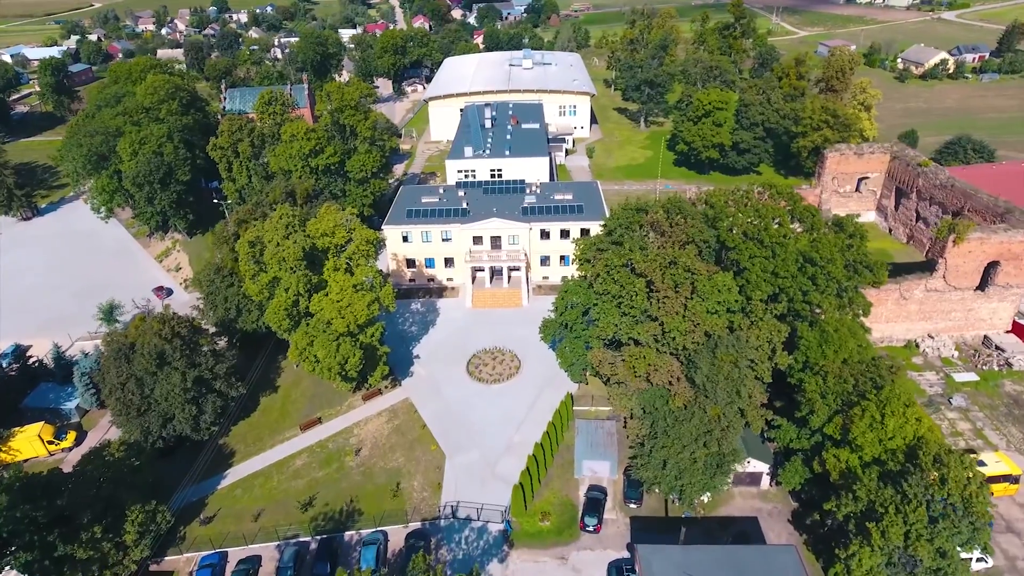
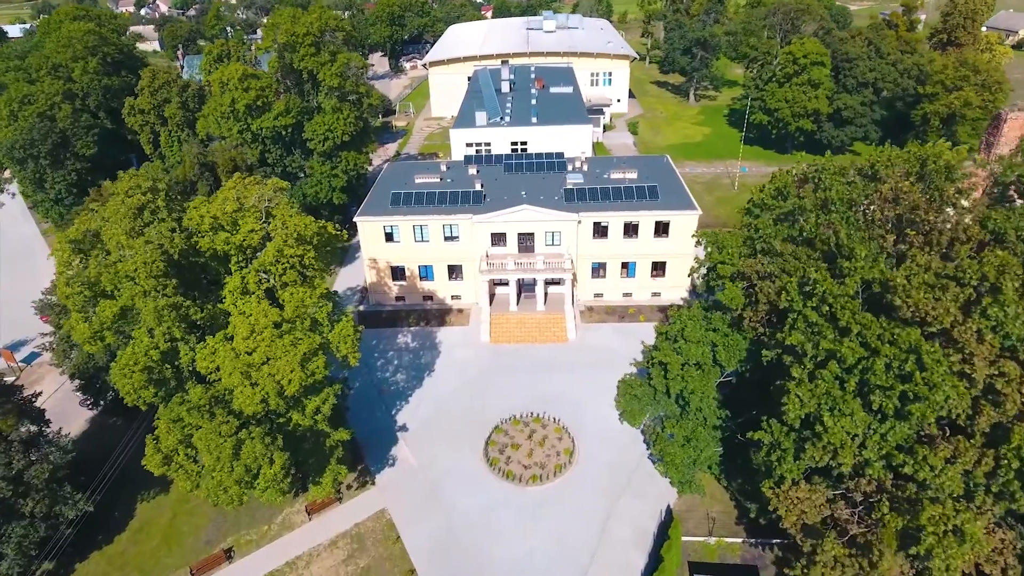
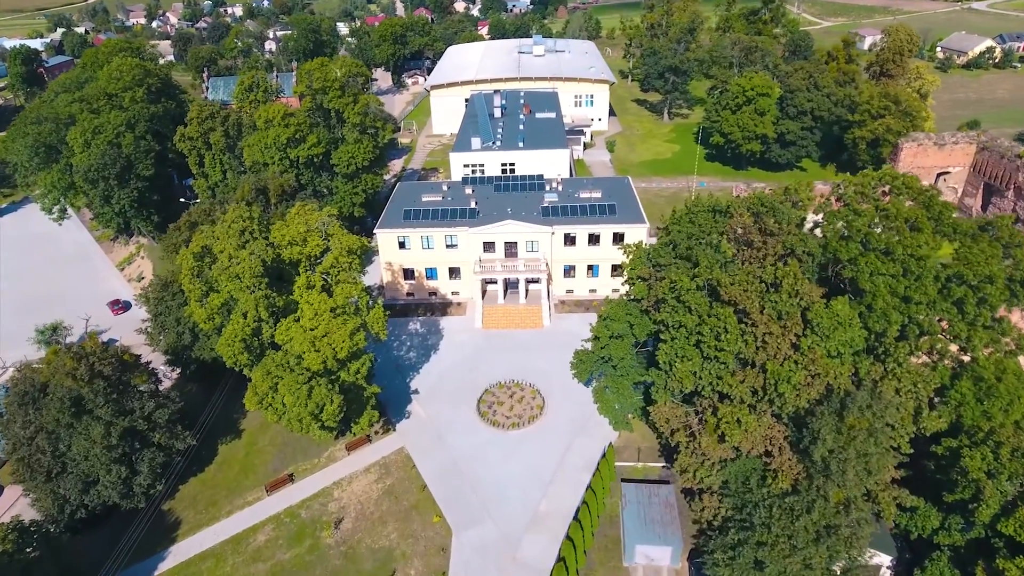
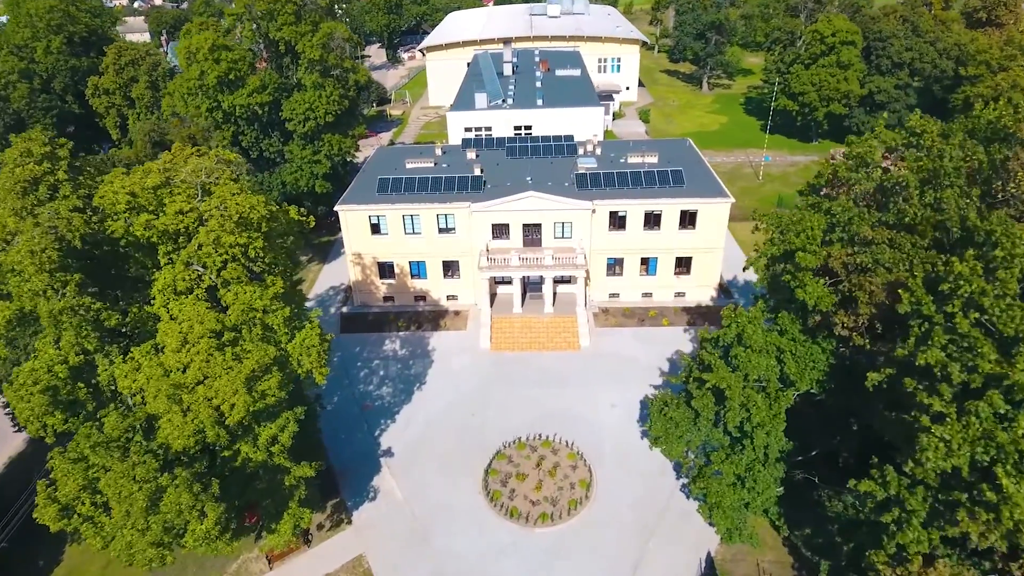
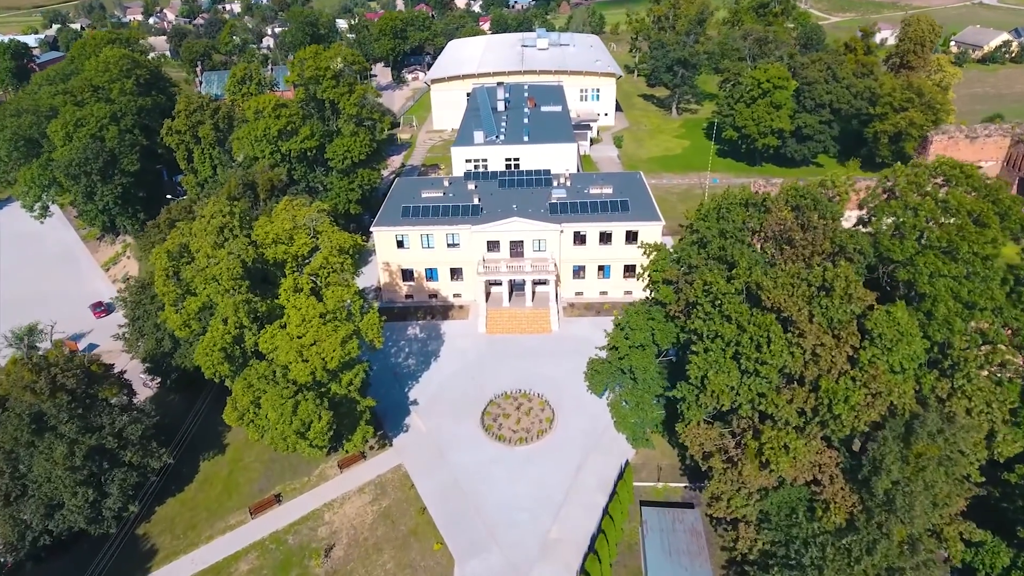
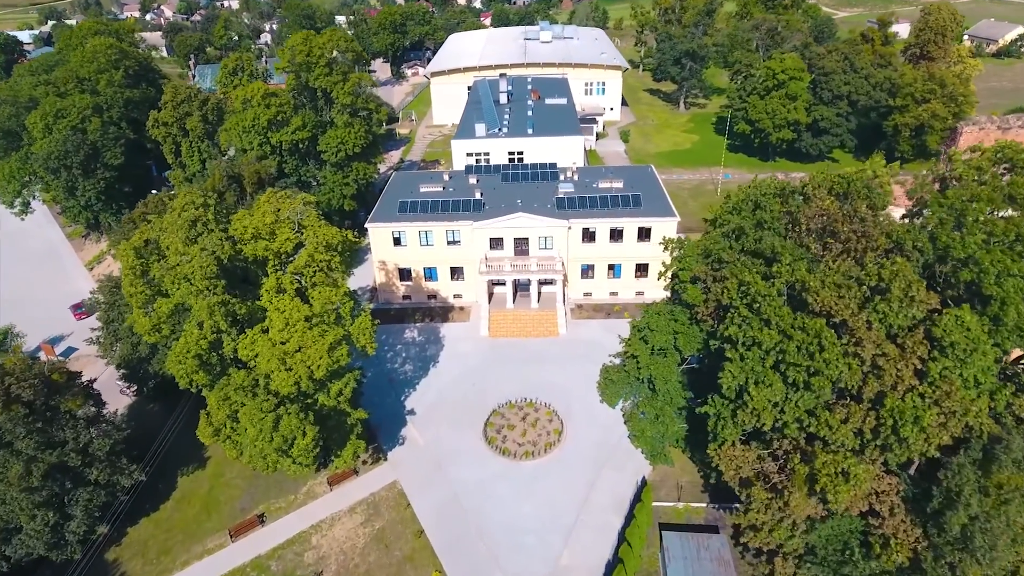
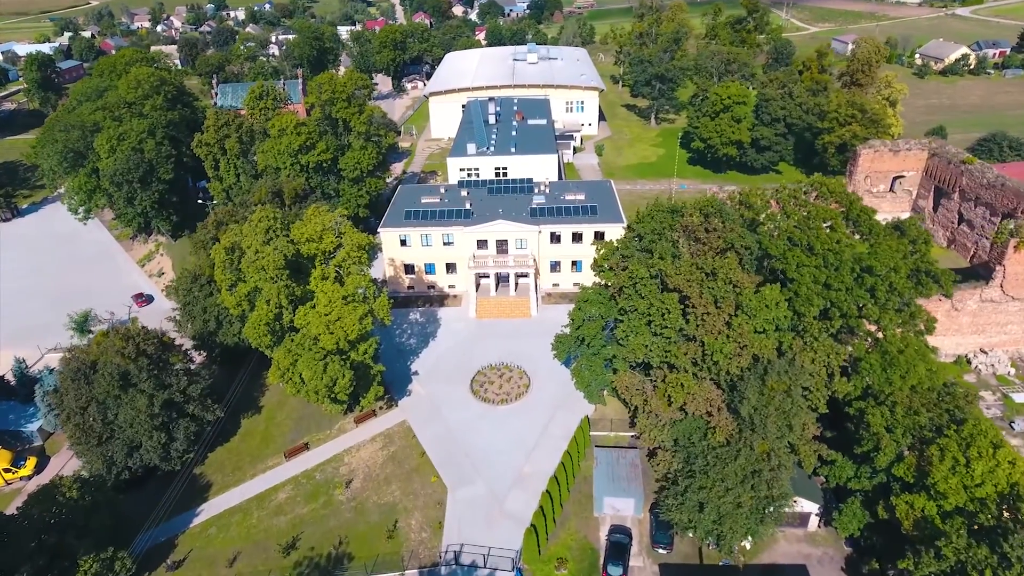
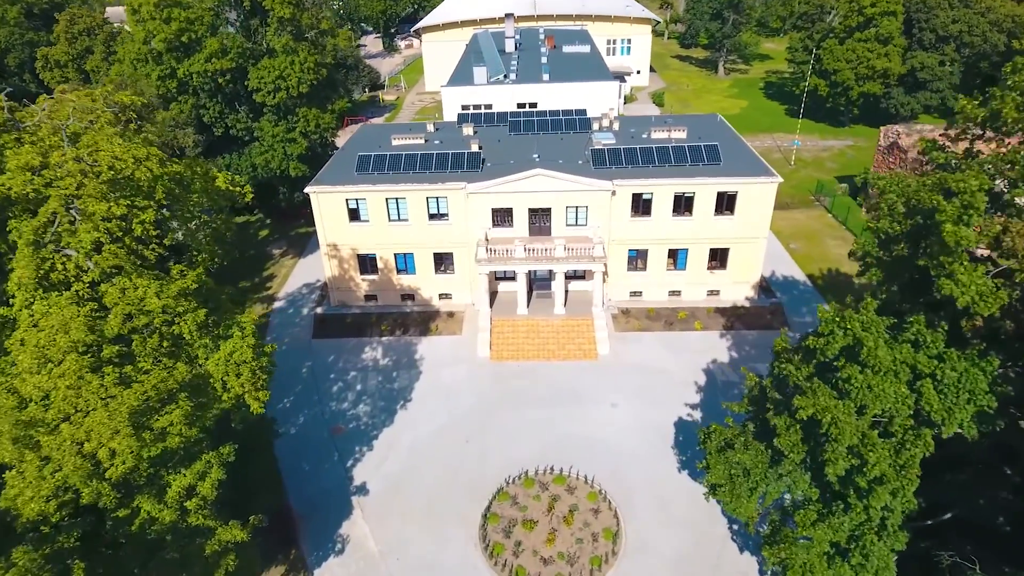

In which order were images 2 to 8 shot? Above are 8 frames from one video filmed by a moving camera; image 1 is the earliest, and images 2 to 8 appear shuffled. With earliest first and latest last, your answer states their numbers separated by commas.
7, 3, 5, 6, 2, 4, 8
